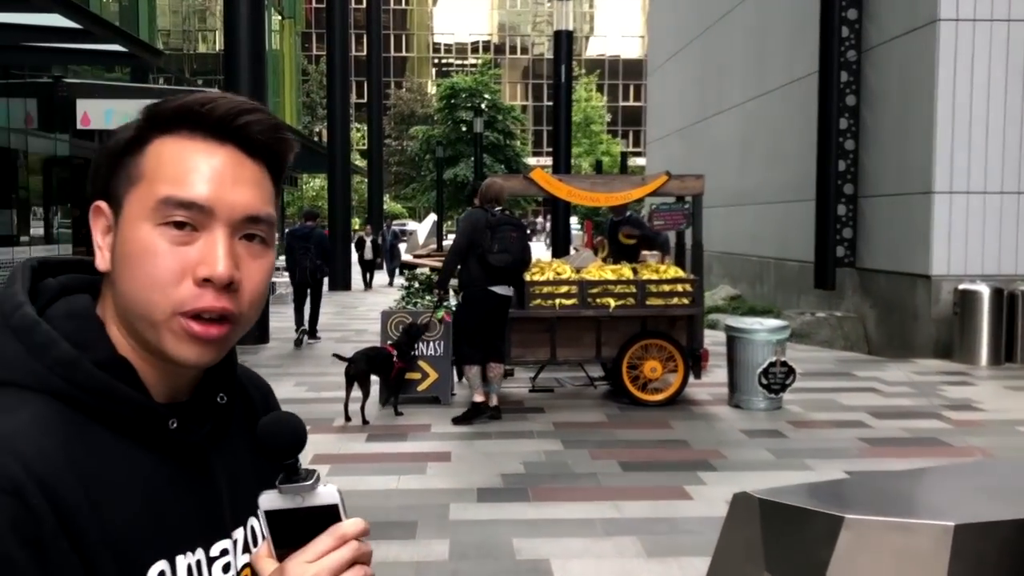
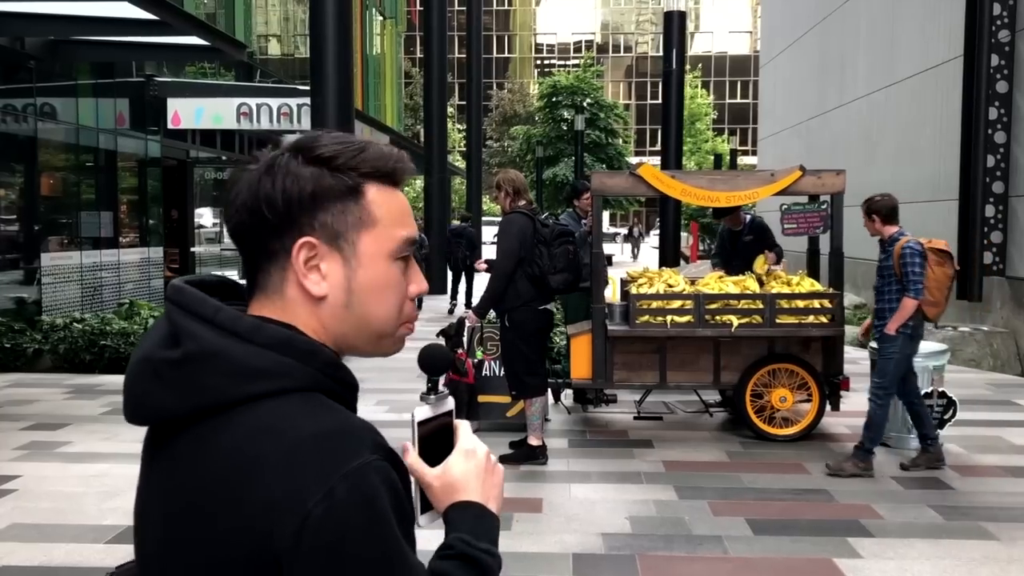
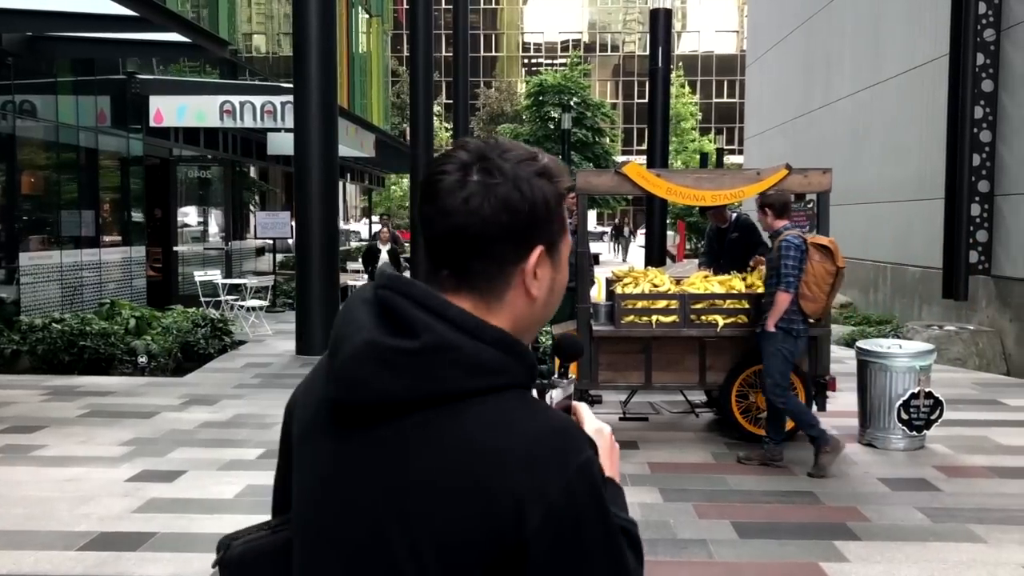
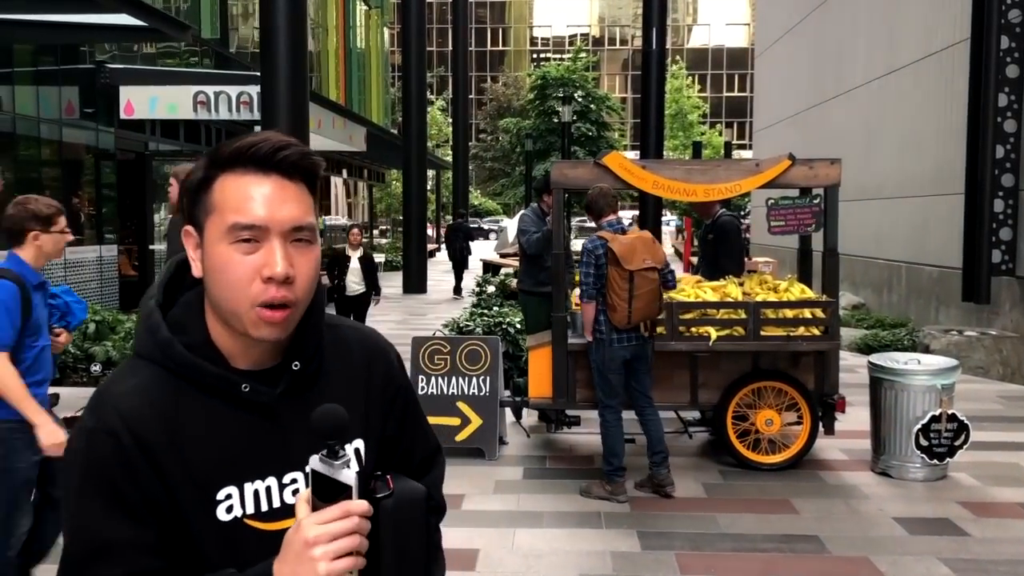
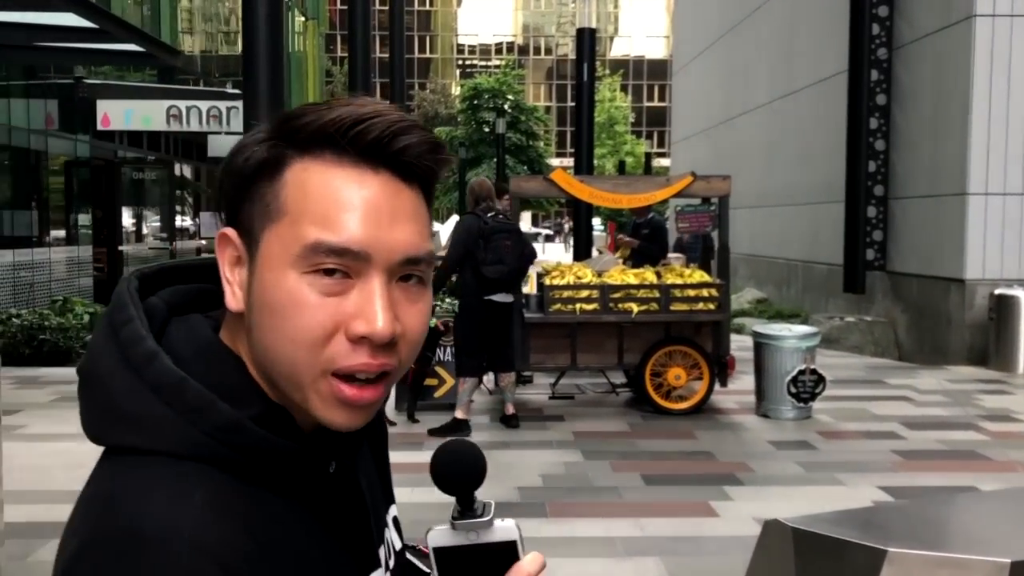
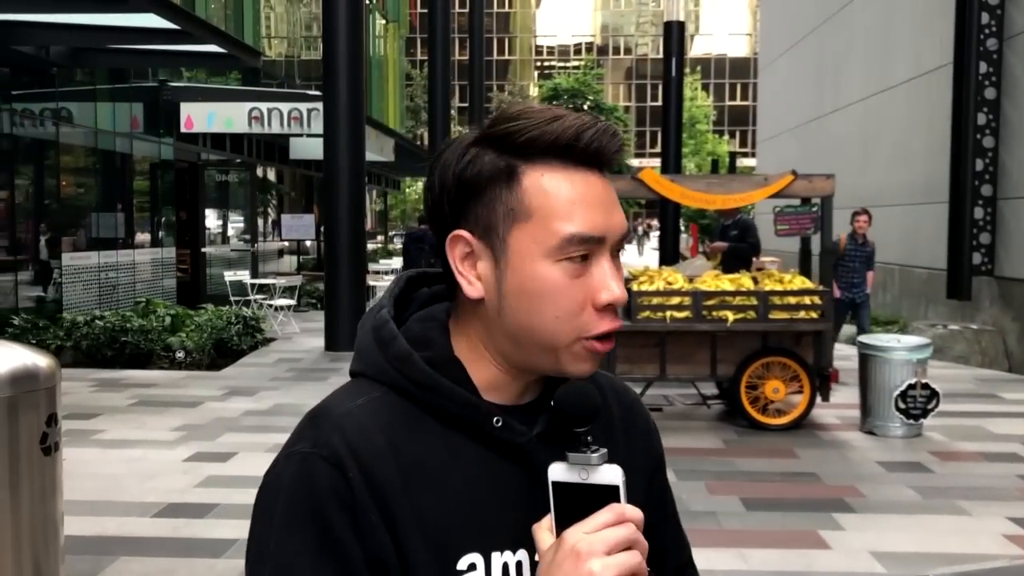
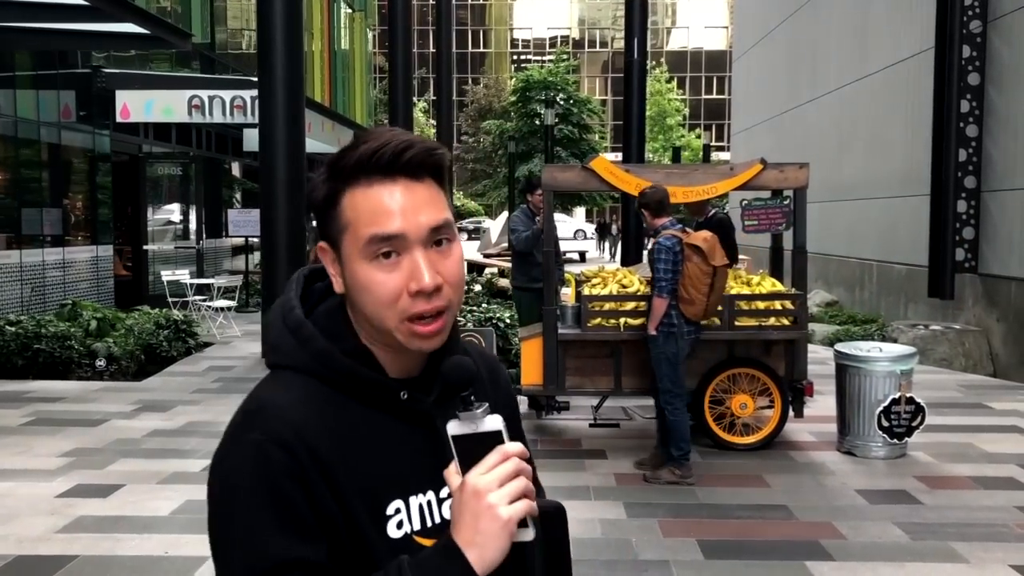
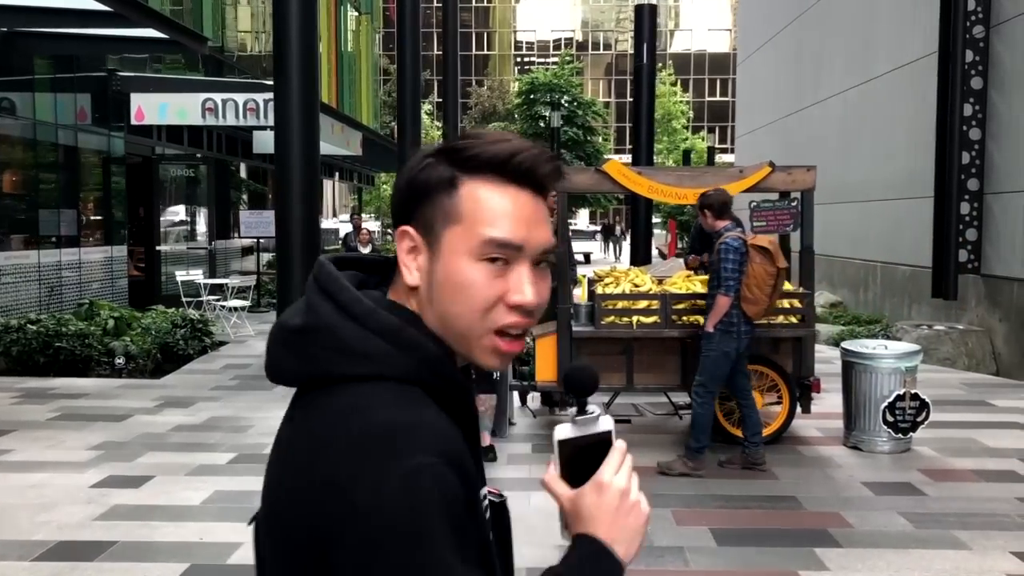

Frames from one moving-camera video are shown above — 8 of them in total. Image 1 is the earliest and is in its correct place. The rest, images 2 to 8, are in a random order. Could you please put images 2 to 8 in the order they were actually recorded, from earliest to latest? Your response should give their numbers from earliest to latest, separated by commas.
5, 6, 2, 3, 8, 7, 4
